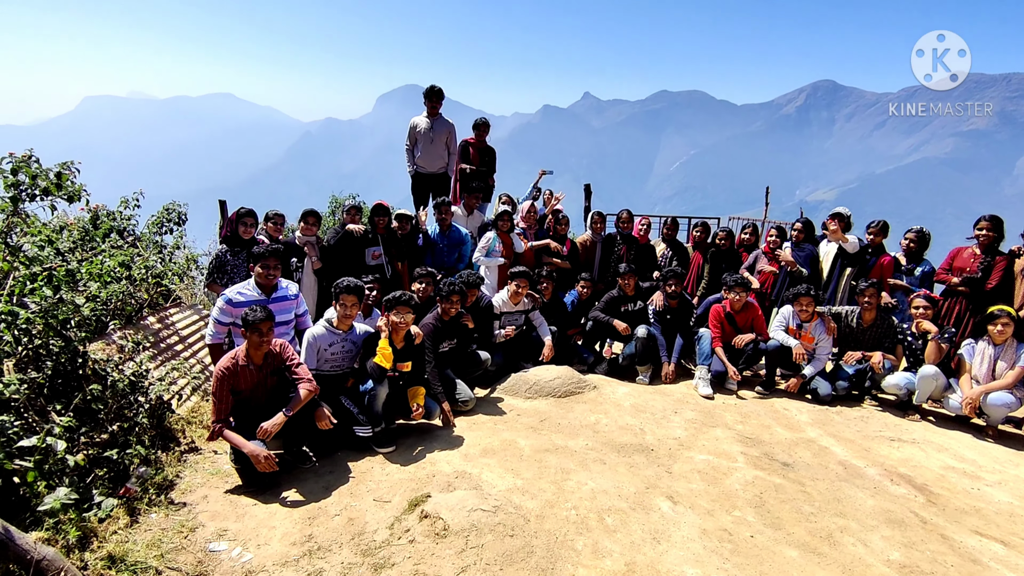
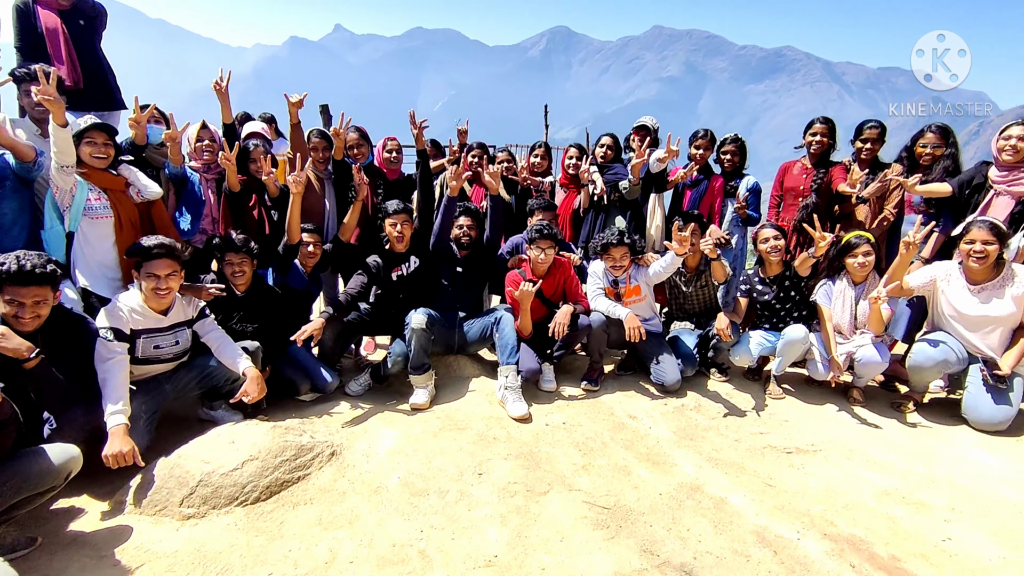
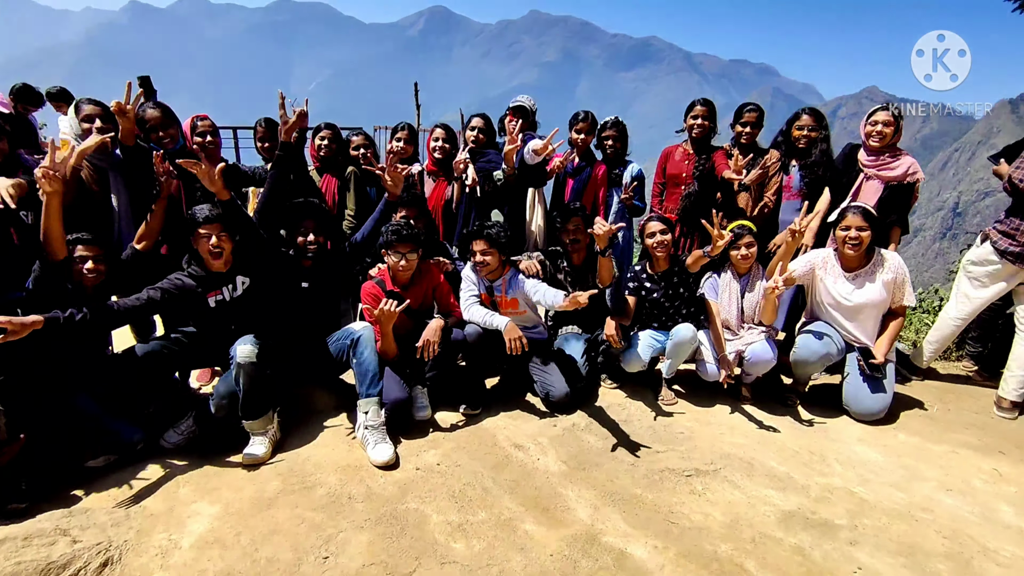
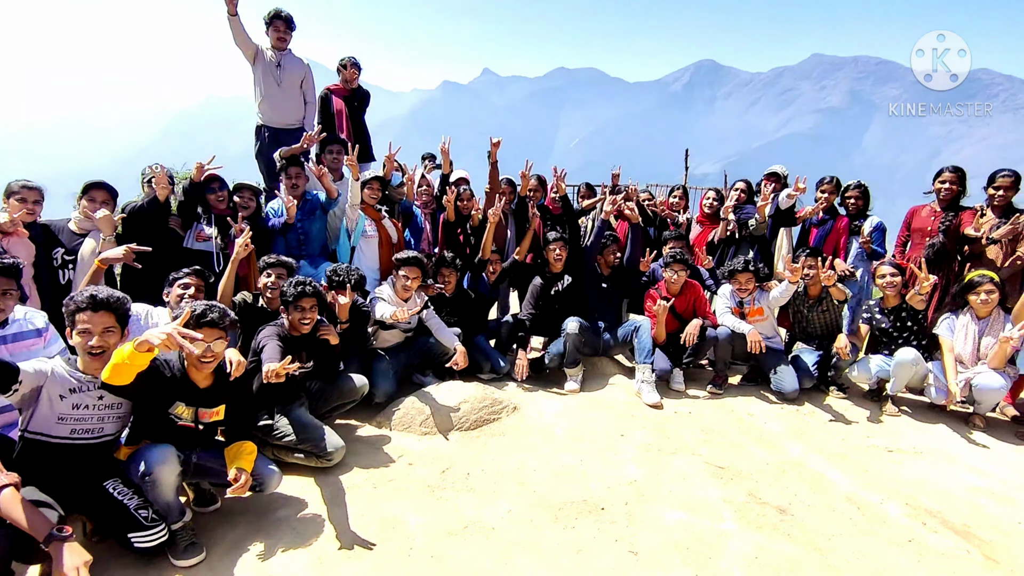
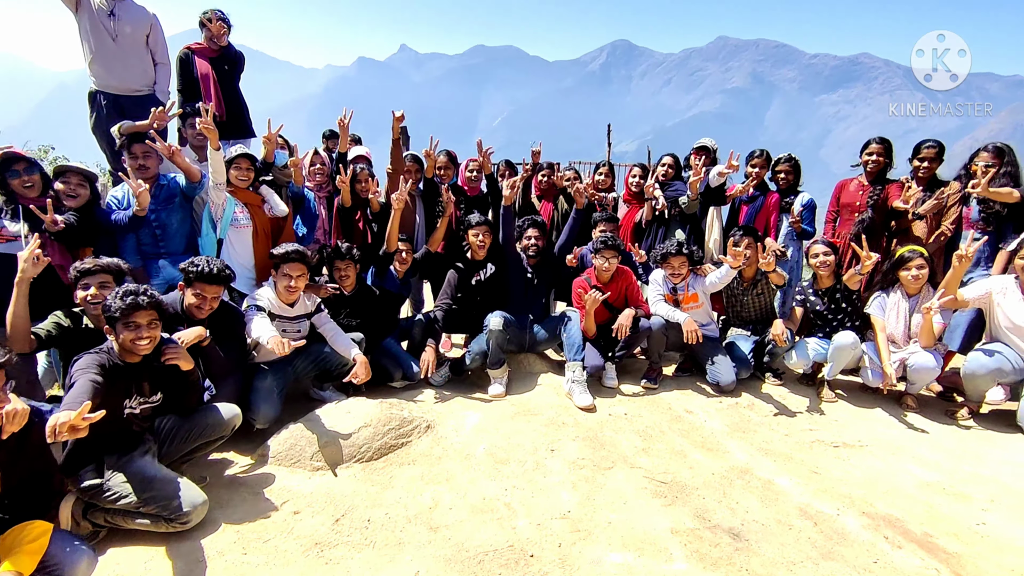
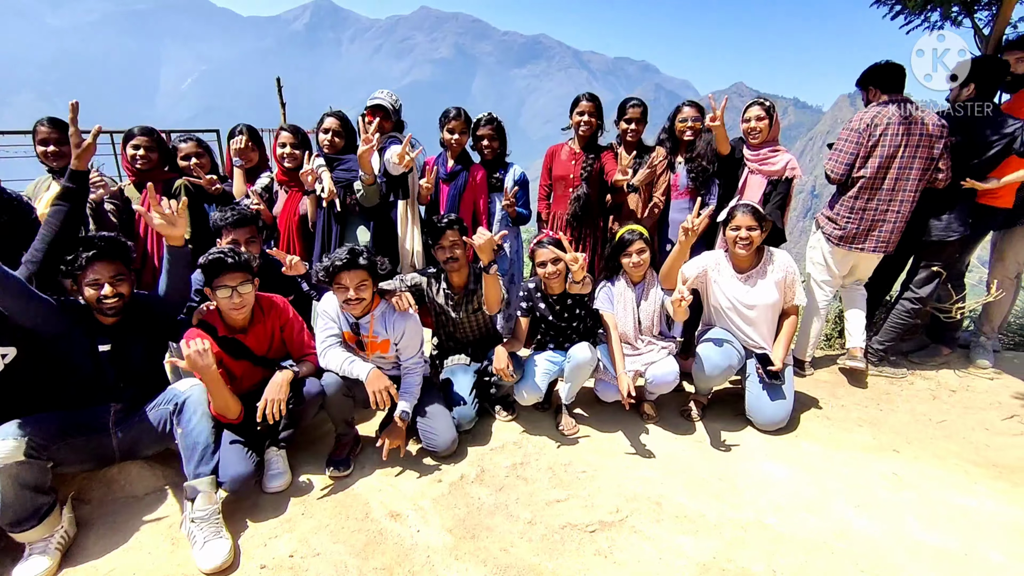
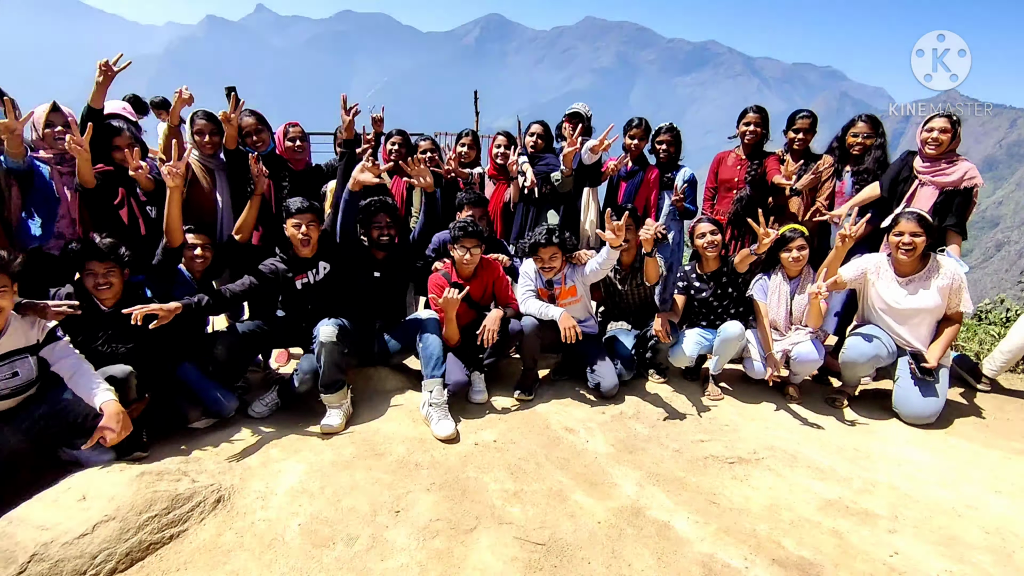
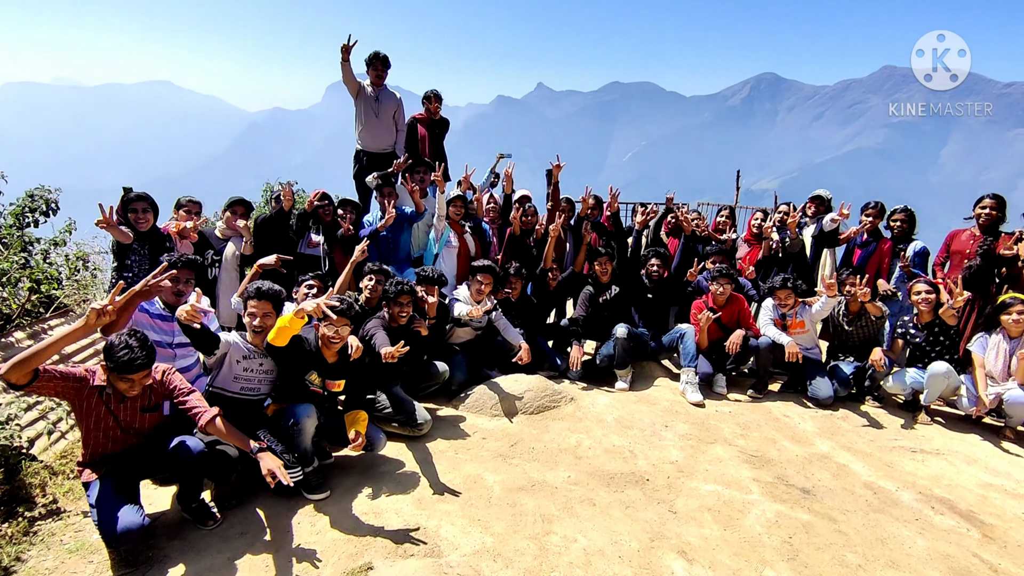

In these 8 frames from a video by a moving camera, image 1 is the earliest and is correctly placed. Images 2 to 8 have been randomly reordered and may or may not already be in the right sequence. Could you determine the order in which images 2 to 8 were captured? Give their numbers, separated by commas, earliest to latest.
8, 4, 5, 2, 7, 3, 6
